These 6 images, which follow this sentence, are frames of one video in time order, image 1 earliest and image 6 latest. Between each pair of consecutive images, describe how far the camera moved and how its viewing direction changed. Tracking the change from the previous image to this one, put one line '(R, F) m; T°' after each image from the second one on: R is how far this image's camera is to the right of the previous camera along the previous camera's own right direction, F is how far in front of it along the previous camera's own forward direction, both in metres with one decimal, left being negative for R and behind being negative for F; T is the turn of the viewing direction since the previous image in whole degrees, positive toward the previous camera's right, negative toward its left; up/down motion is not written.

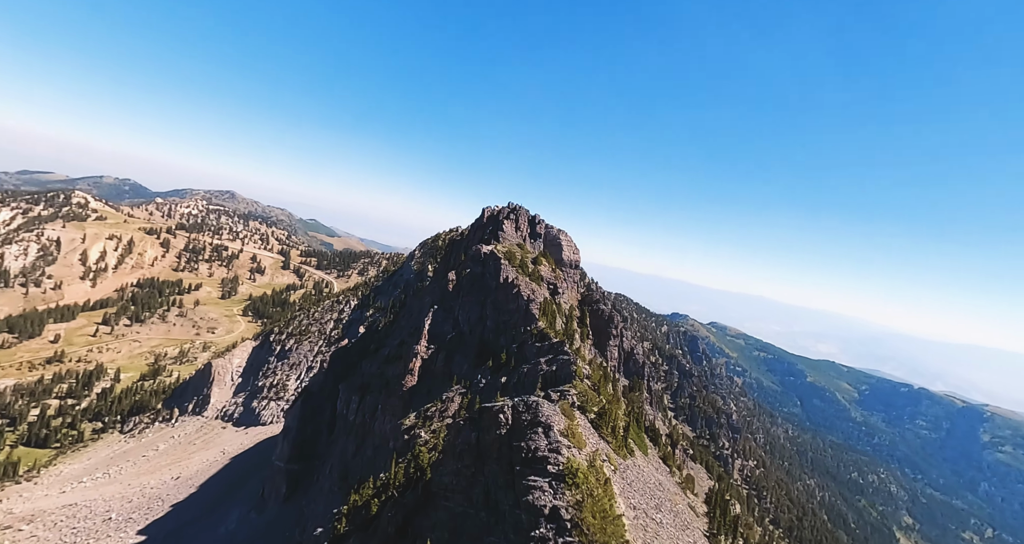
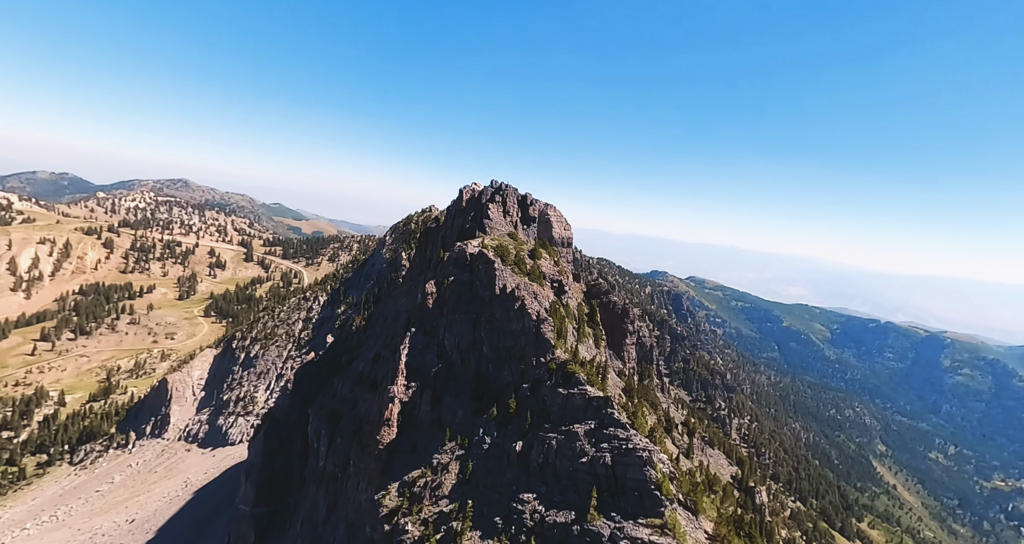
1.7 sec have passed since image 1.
(-2.0, +15.6) m; +3°
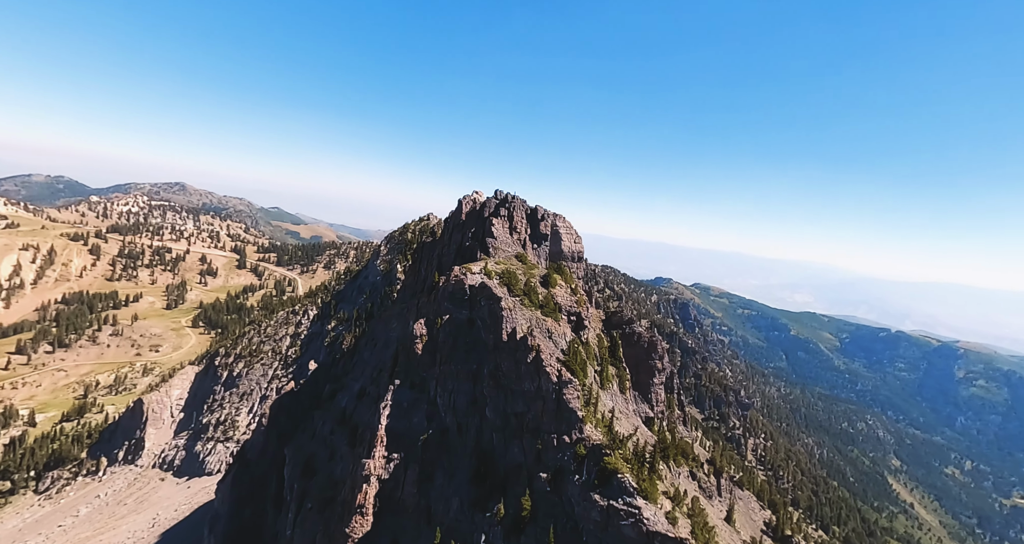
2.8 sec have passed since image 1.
(-0.9, +11.0) m; 0°
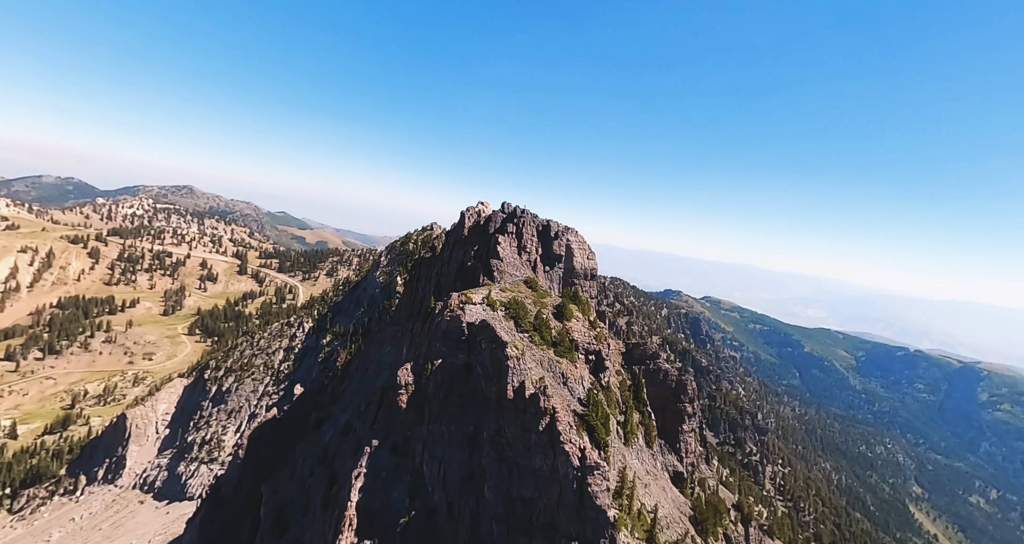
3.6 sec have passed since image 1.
(-0.2, +8.4) m; -1°
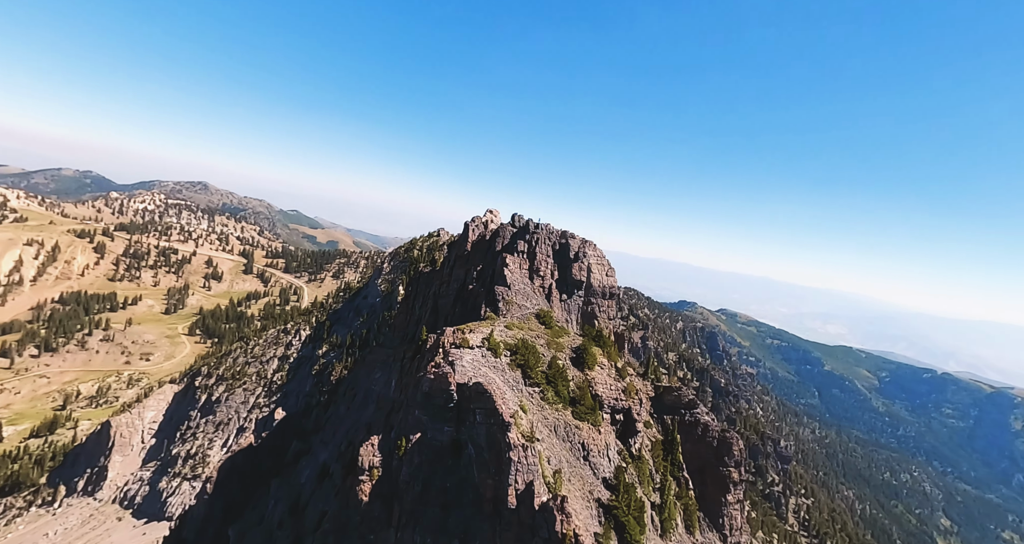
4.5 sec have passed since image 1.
(+0.1, +9.4) m; -1°
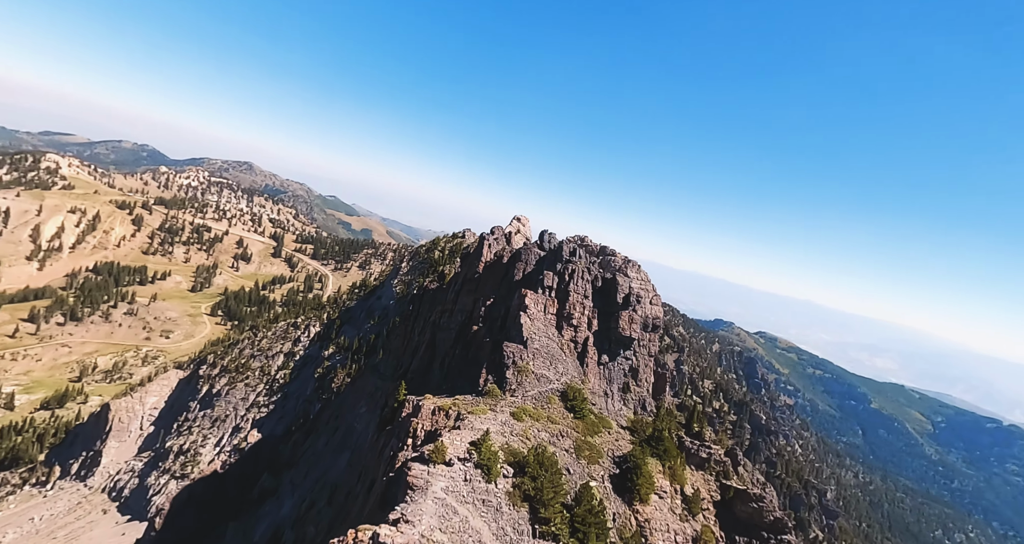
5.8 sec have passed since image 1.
(+0.5, +12.8) m; -4°
